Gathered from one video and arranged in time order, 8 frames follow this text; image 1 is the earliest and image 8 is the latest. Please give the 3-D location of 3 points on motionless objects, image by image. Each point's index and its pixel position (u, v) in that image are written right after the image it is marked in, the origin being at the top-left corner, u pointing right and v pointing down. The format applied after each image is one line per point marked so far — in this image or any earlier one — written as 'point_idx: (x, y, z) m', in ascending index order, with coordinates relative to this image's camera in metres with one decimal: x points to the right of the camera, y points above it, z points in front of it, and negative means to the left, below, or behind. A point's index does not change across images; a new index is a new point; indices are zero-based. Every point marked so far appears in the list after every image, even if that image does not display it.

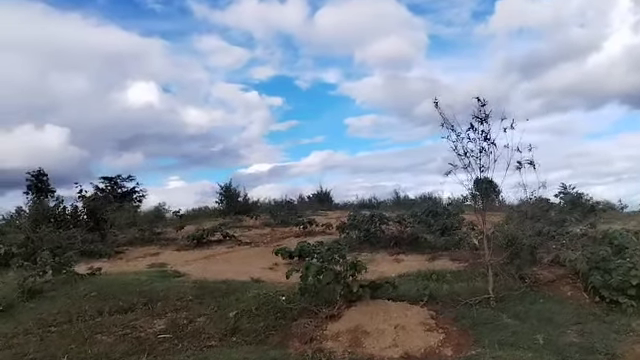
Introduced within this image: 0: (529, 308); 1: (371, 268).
0: (+2.7, -1.6, +7.1) m
1: (+0.9, -1.6, +10.1) m
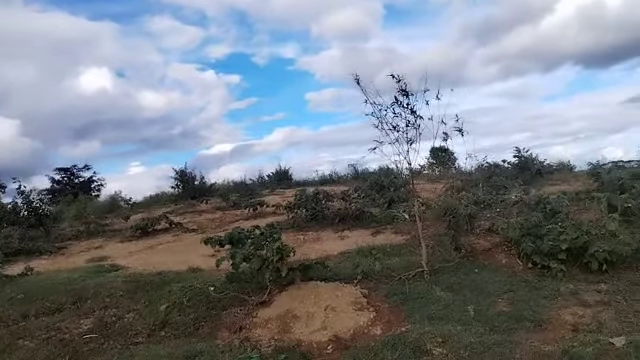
0: (+1.8, -1.3, +7.1) m
1: (-0.1, -1.2, +10.0) m
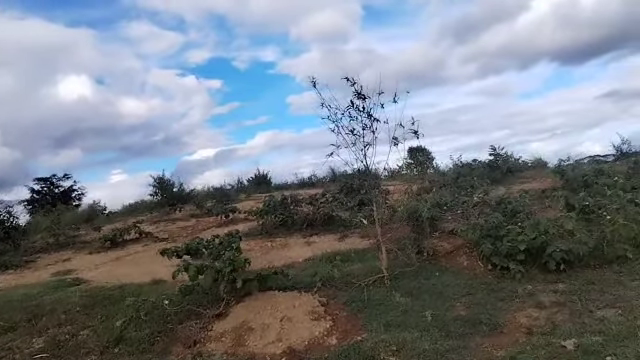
0: (+1.3, -1.3, +7.0) m
1: (-0.7, -1.3, +9.9) m
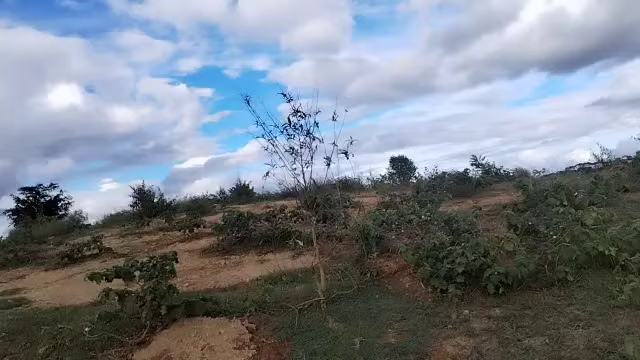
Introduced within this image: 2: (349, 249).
0: (+0.5, -1.6, +6.8) m
1: (-1.6, -1.6, +9.6) m
2: (+0.5, -1.1, +8.9) m
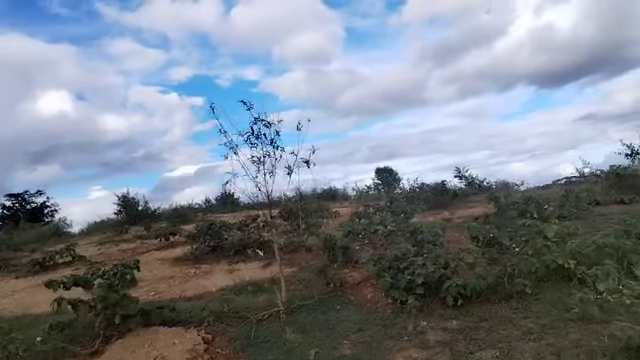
0: (0.0, -1.7, +6.7) m
1: (-2.1, -1.8, +9.5) m
2: (-0.1, -1.3, +8.9) m
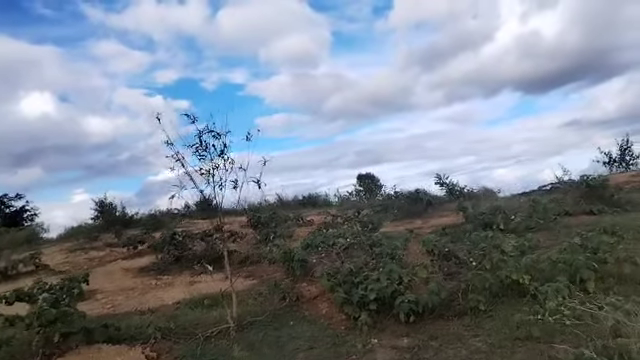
0: (-0.6, -1.8, +6.6) m
1: (-2.7, -1.9, +9.3) m
2: (-0.7, -1.5, +8.7) m
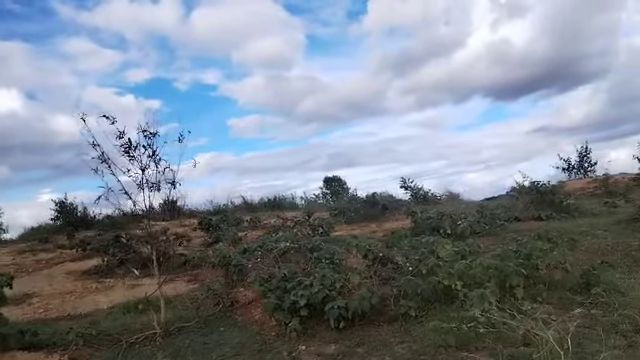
0: (-1.4, -1.9, +6.4) m
1: (-3.7, -1.9, +9.1) m
2: (-1.6, -1.5, +8.6) m
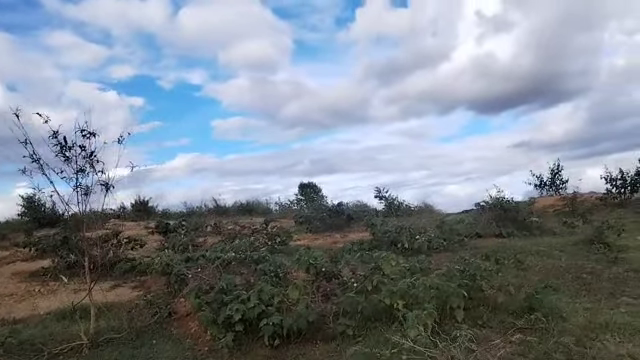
0: (-2.2, -1.9, +6.1) m
1: (-4.5, -1.9, +8.7) m
2: (-2.4, -1.6, +8.3) m
